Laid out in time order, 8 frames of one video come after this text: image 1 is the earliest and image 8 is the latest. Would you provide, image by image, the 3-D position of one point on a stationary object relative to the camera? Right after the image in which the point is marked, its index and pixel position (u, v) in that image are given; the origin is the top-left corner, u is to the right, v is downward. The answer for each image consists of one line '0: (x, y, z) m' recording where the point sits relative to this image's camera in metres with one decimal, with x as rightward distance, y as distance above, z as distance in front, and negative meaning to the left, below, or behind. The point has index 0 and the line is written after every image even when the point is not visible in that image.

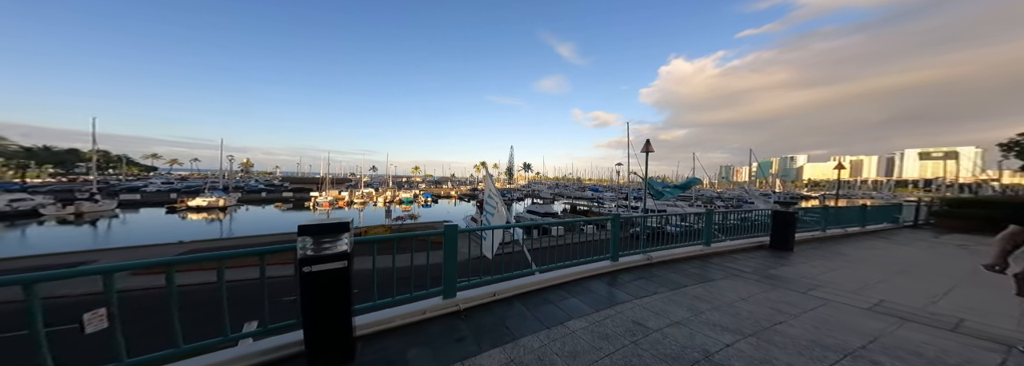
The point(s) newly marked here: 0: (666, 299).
0: (+2.9, -2.2, +4.8) m
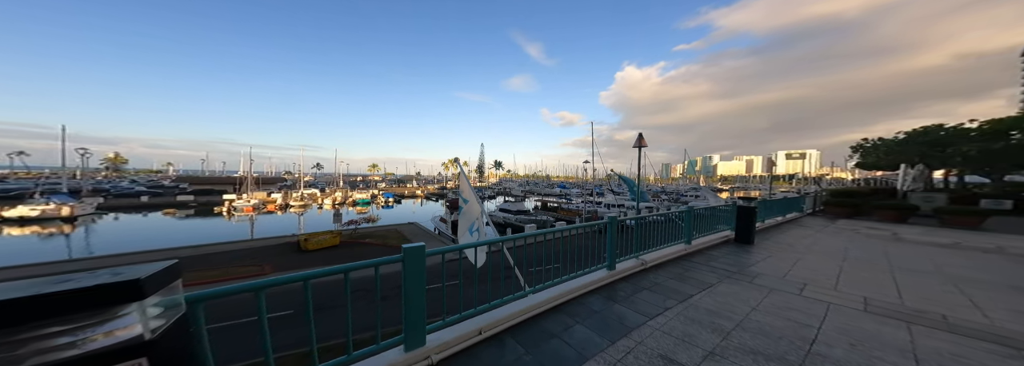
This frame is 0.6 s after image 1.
0: (+2.8, -2.2, +4.1) m
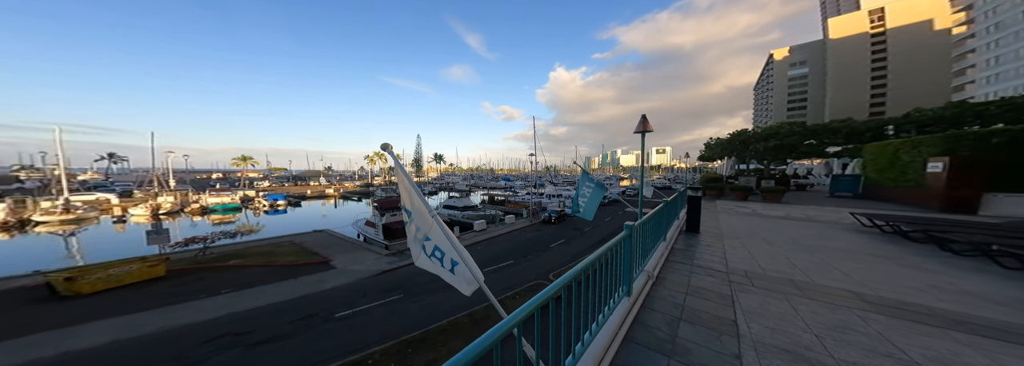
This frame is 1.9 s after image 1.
0: (+2.3, -2.0, +3.5) m
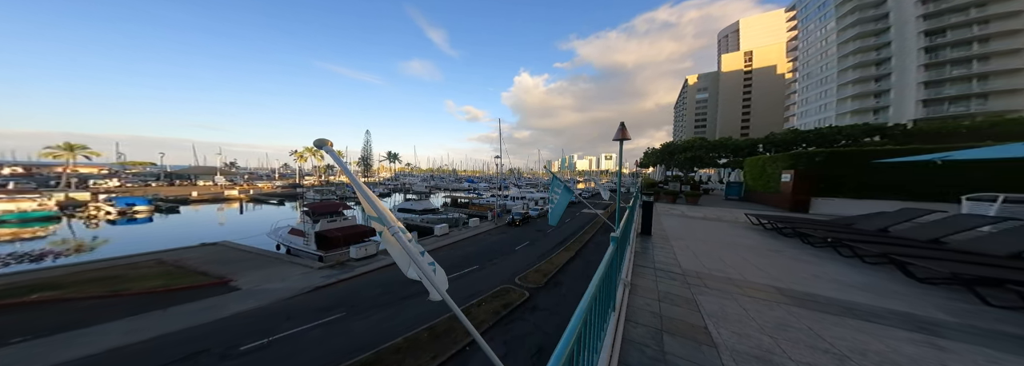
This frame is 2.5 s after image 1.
0: (+1.7, -2.1, +3.1) m
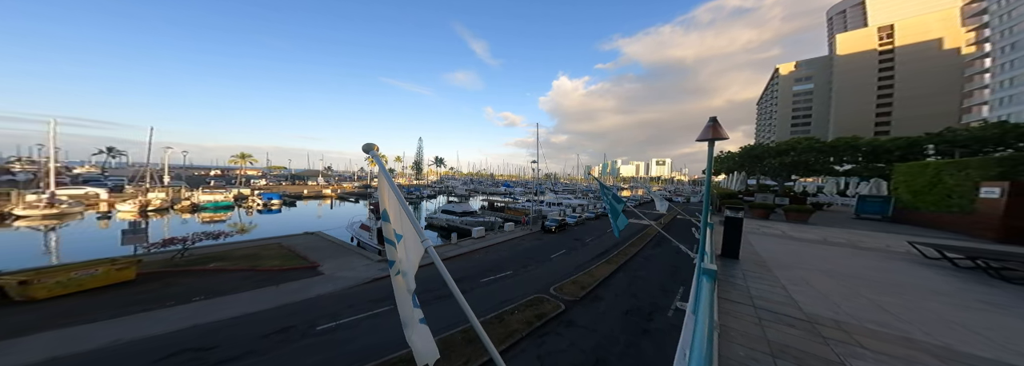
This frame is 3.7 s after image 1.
0: (+2.2, -2.2, +3.4) m
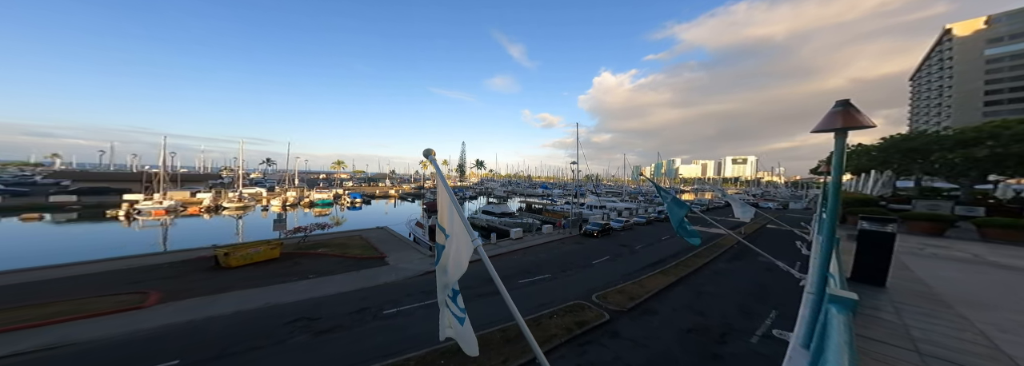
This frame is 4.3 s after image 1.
0: (+2.7, -2.2, +3.9) m
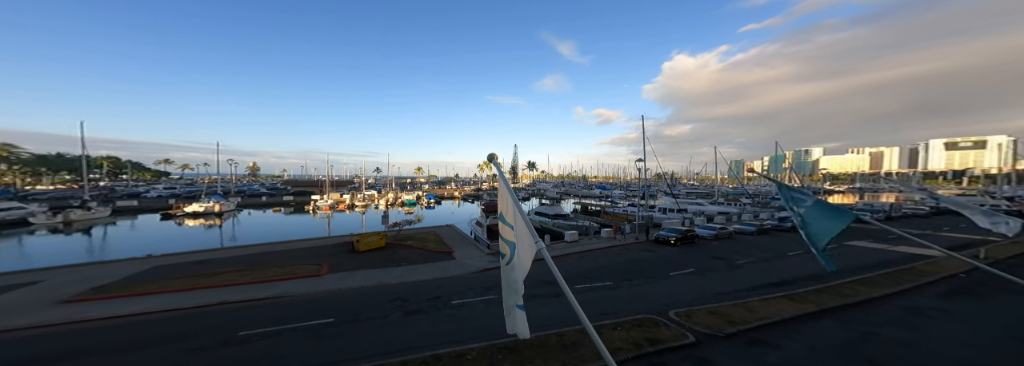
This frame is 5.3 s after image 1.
0: (+3.0, -2.2, +4.2) m
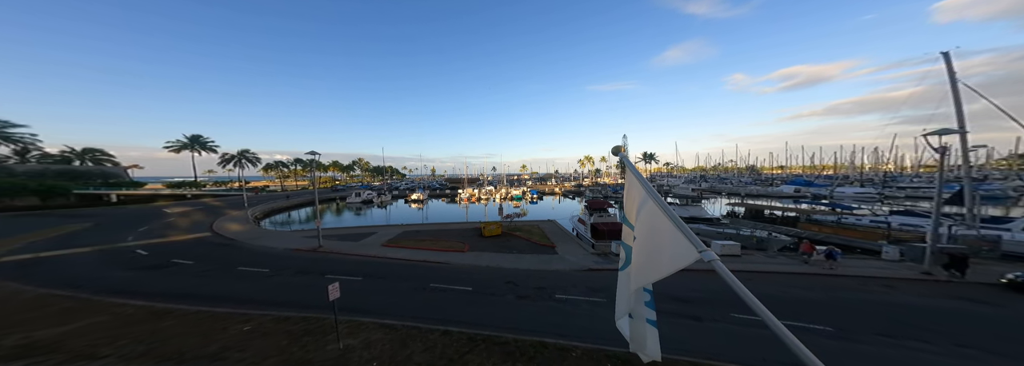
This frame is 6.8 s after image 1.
0: (+1.5, -2.3, +1.8) m
